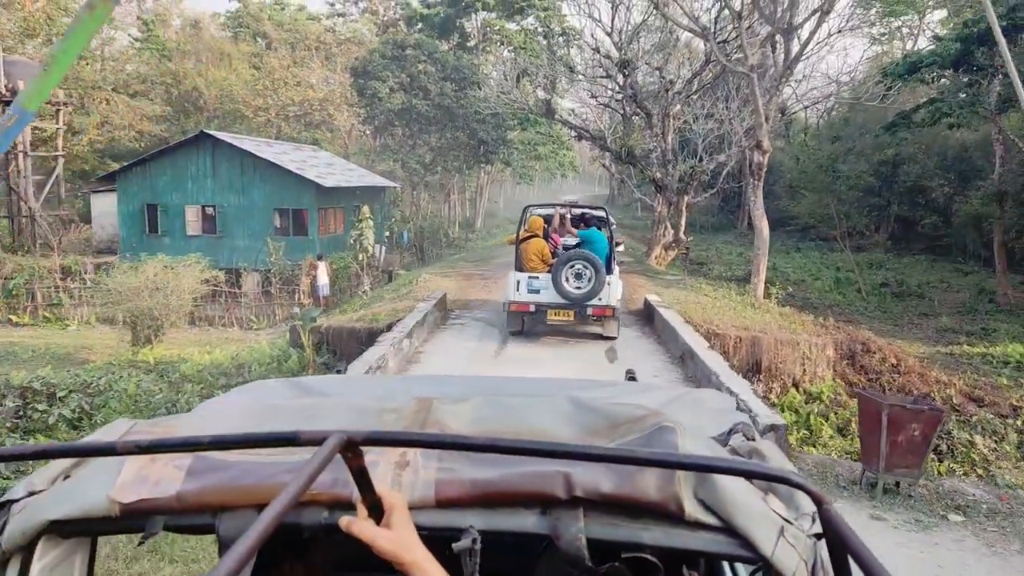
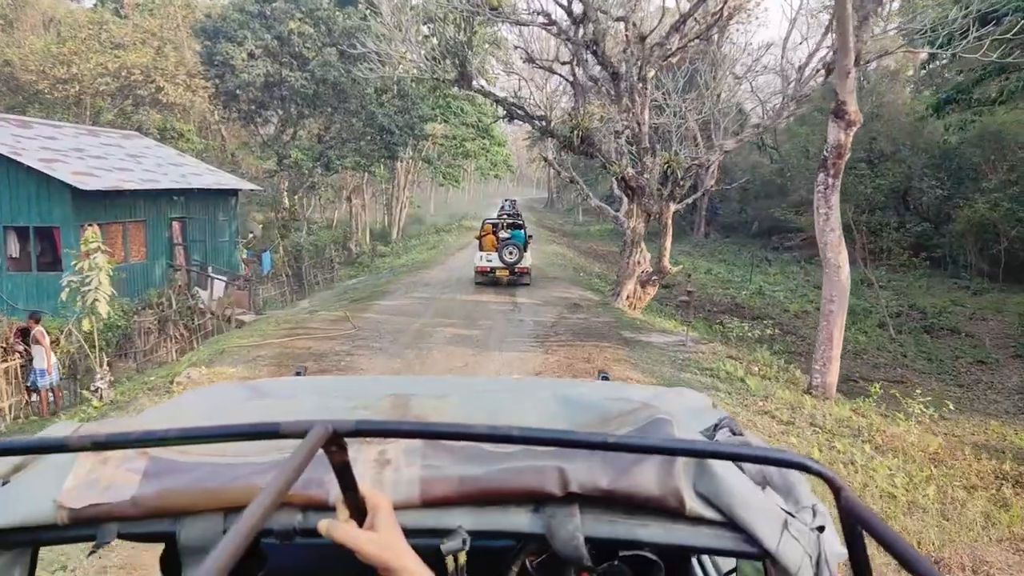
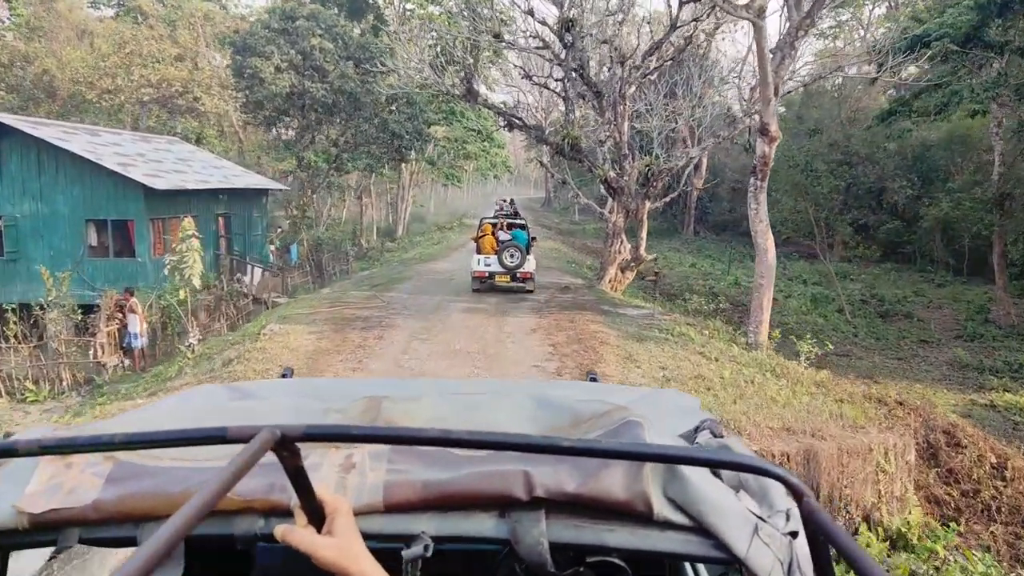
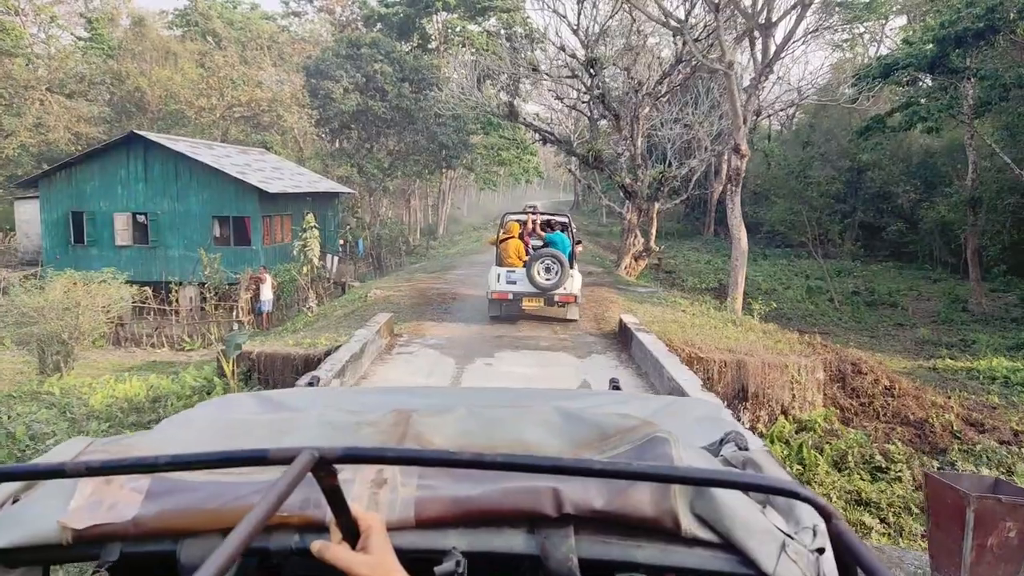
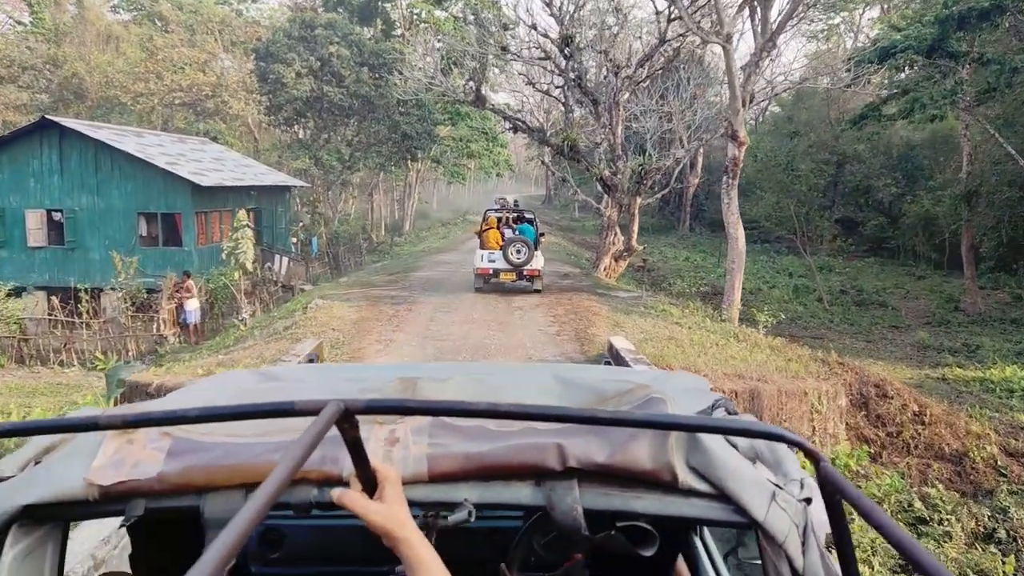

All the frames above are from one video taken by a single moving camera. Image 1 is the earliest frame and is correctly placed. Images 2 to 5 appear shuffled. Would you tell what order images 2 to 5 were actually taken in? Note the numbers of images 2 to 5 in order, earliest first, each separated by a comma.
4, 5, 3, 2
